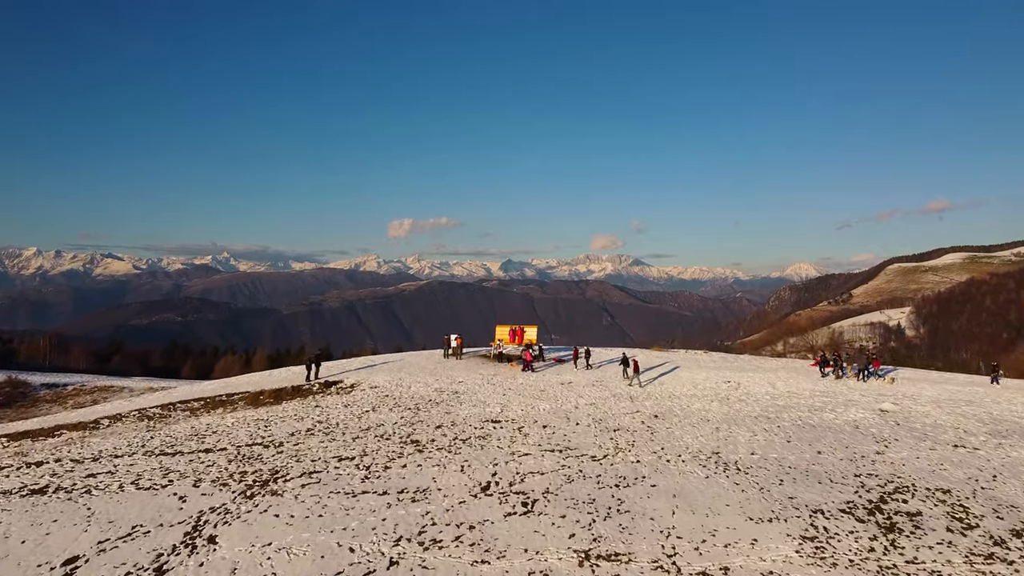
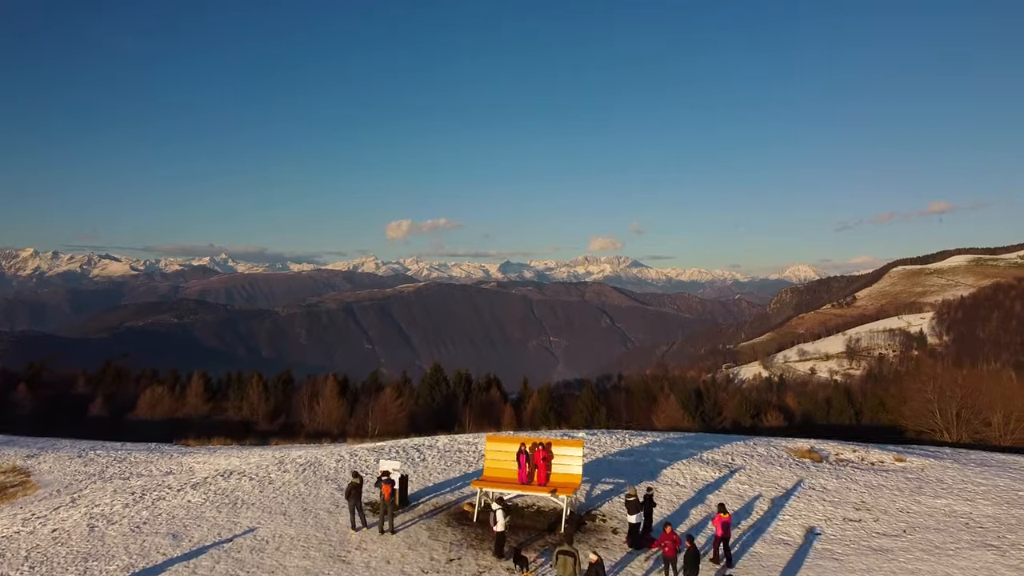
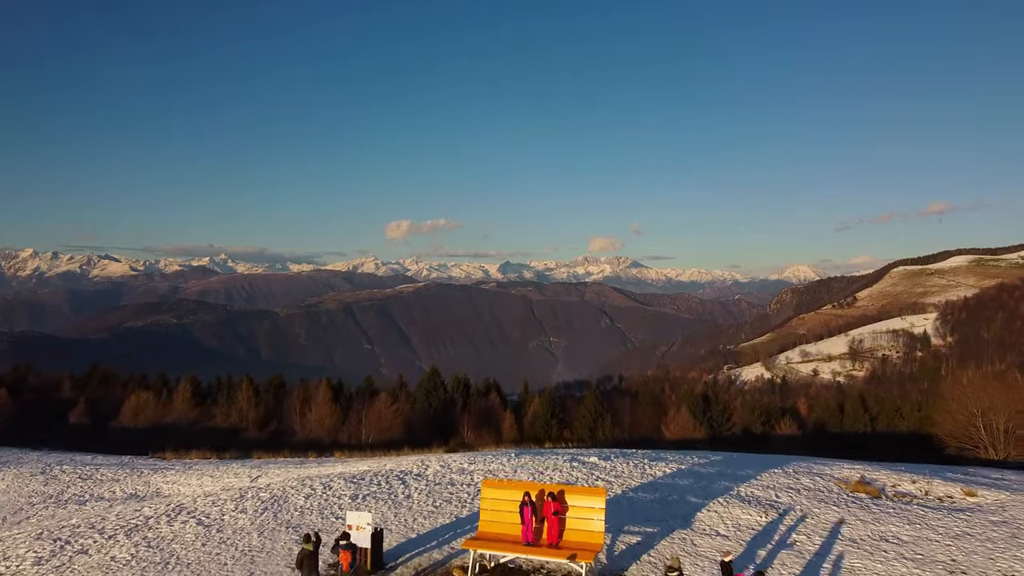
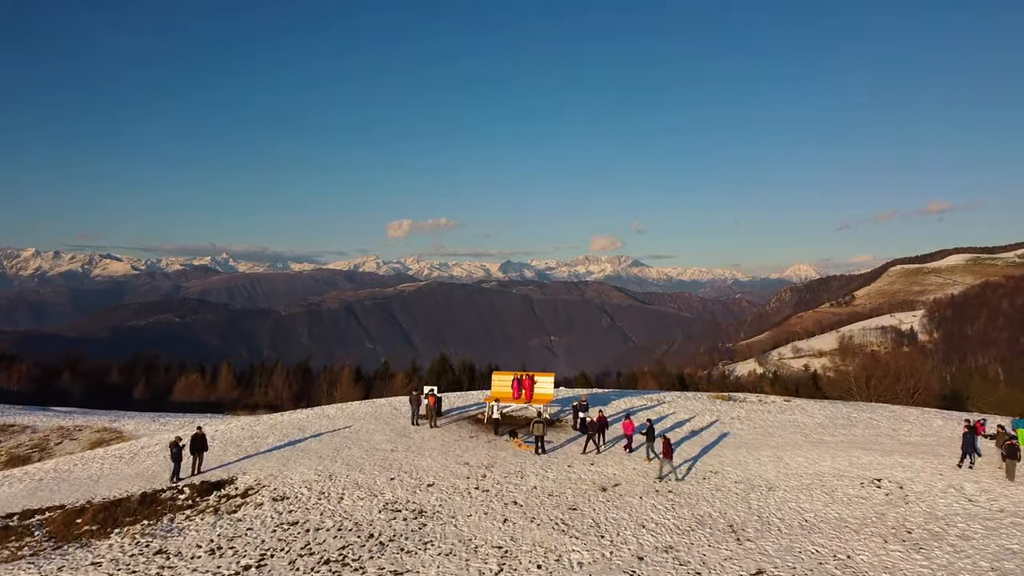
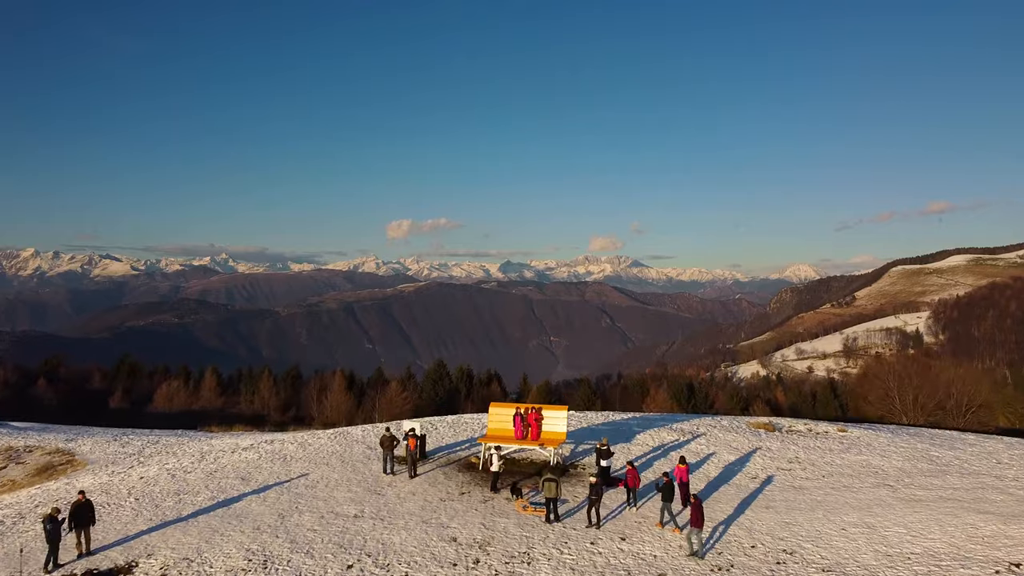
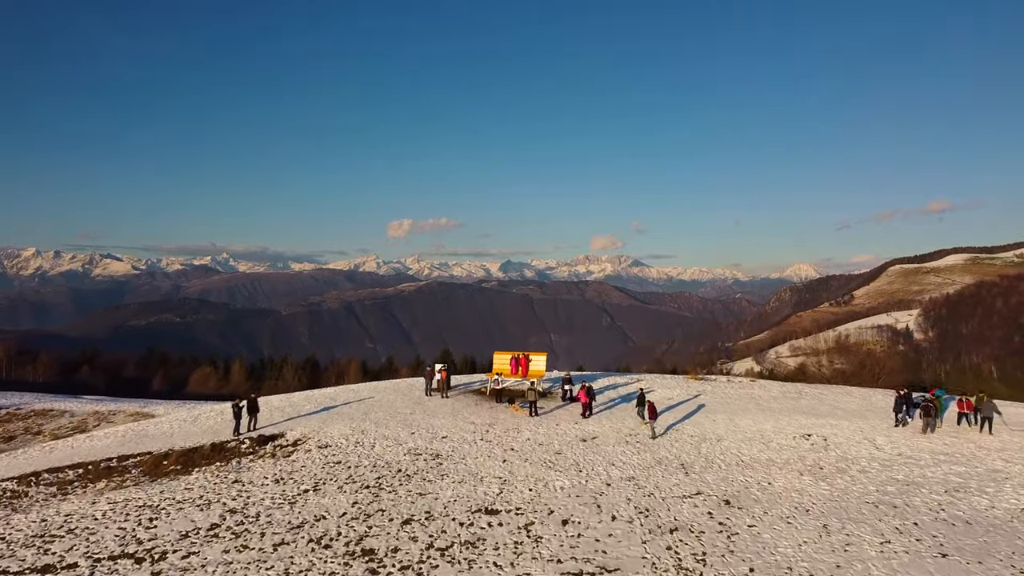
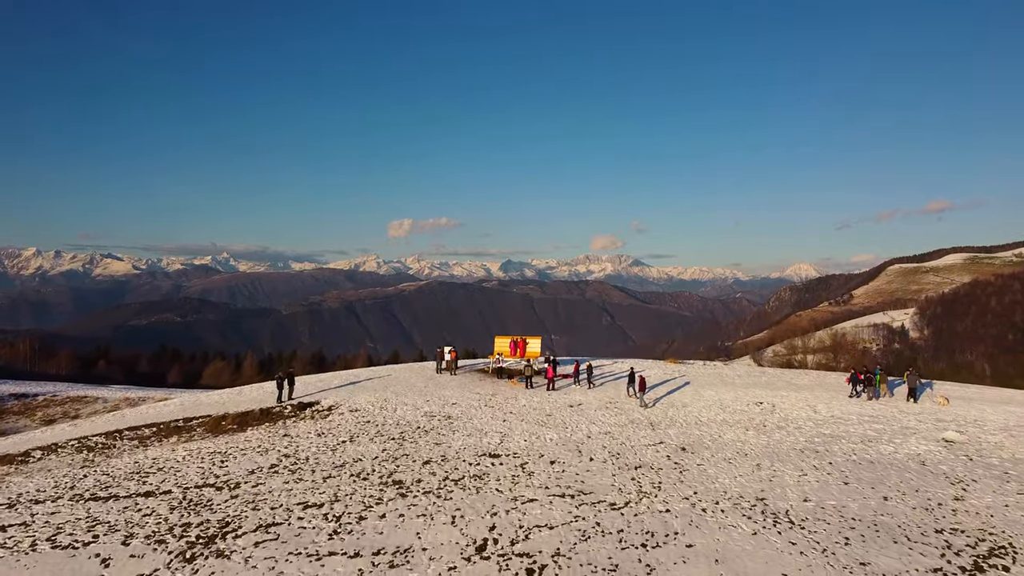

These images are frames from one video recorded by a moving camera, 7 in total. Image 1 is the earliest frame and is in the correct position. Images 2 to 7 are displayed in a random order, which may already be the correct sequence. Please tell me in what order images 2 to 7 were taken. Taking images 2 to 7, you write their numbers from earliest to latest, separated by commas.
7, 6, 4, 5, 2, 3
